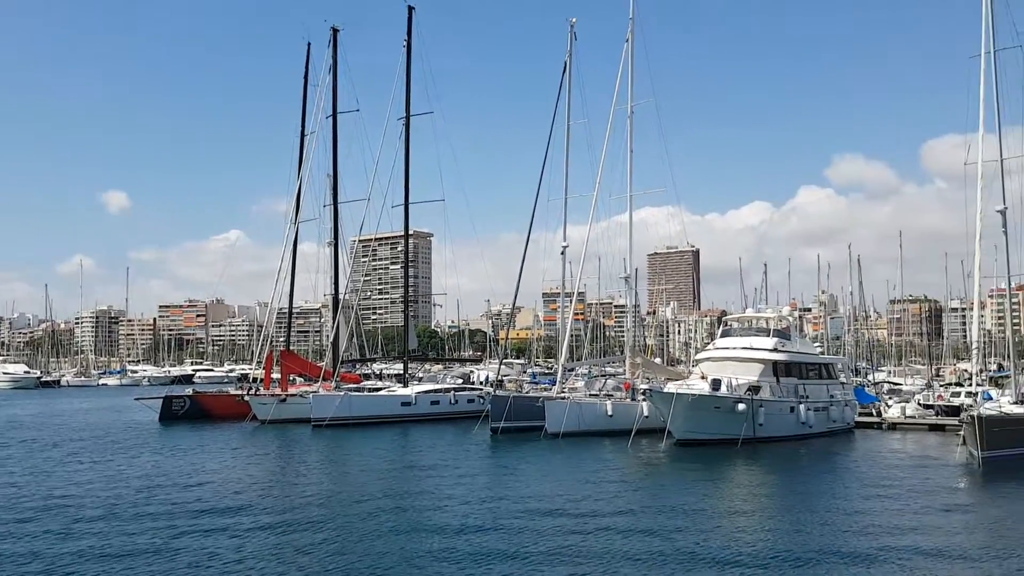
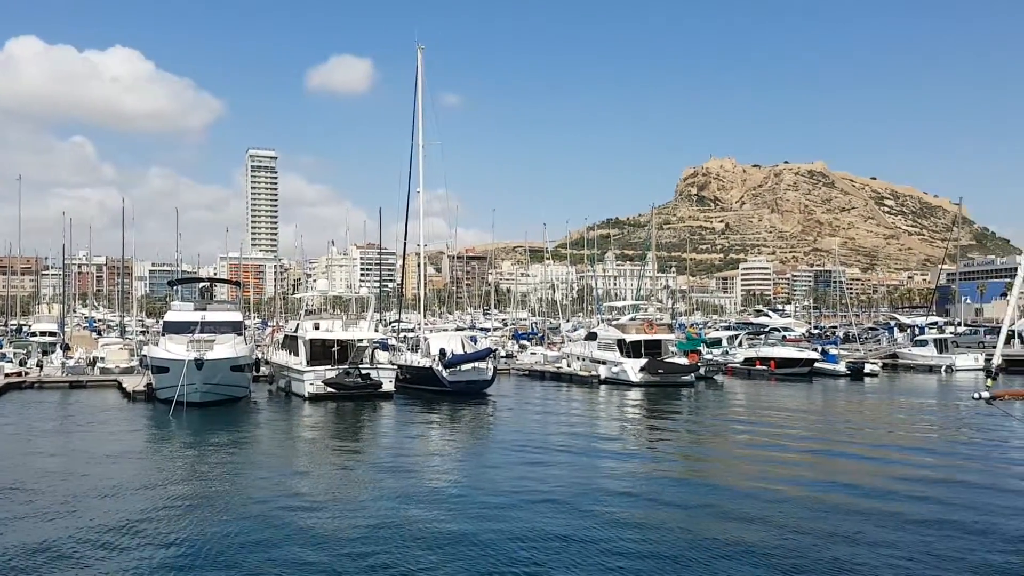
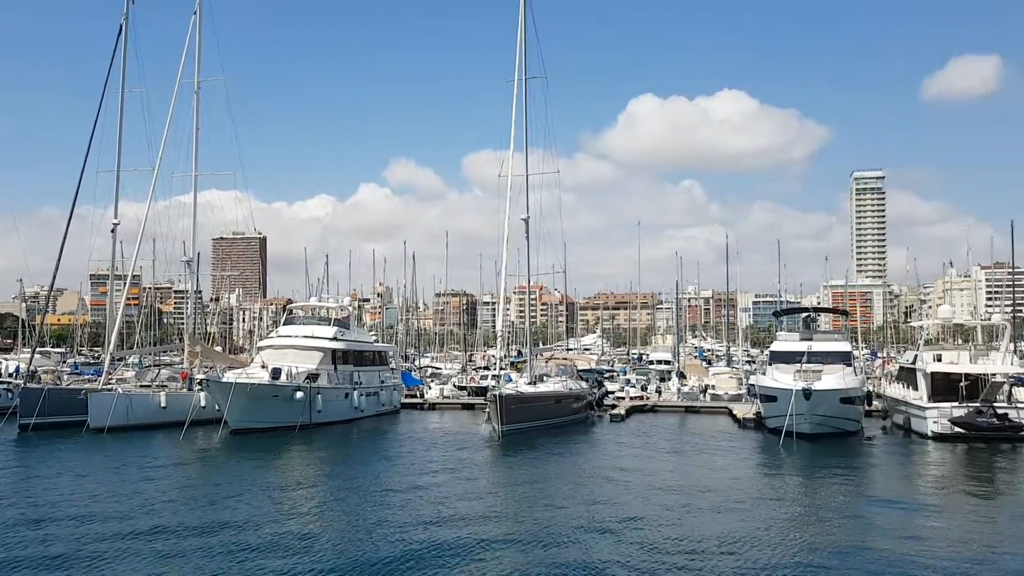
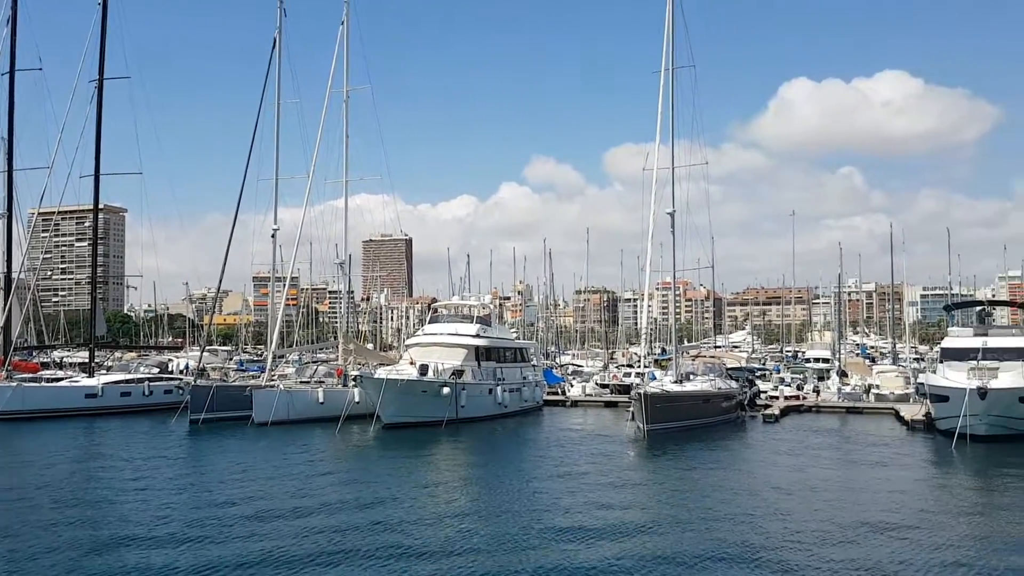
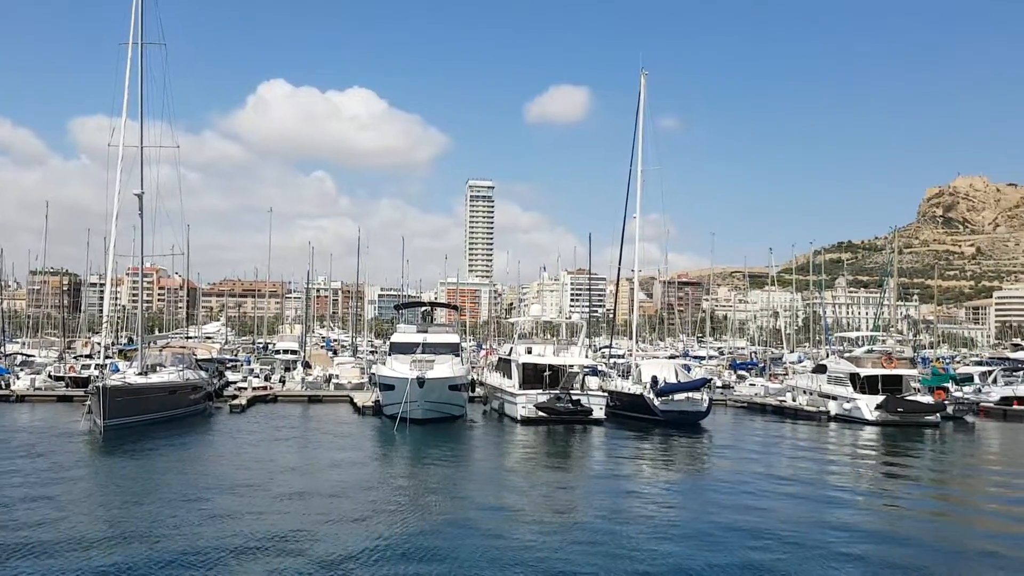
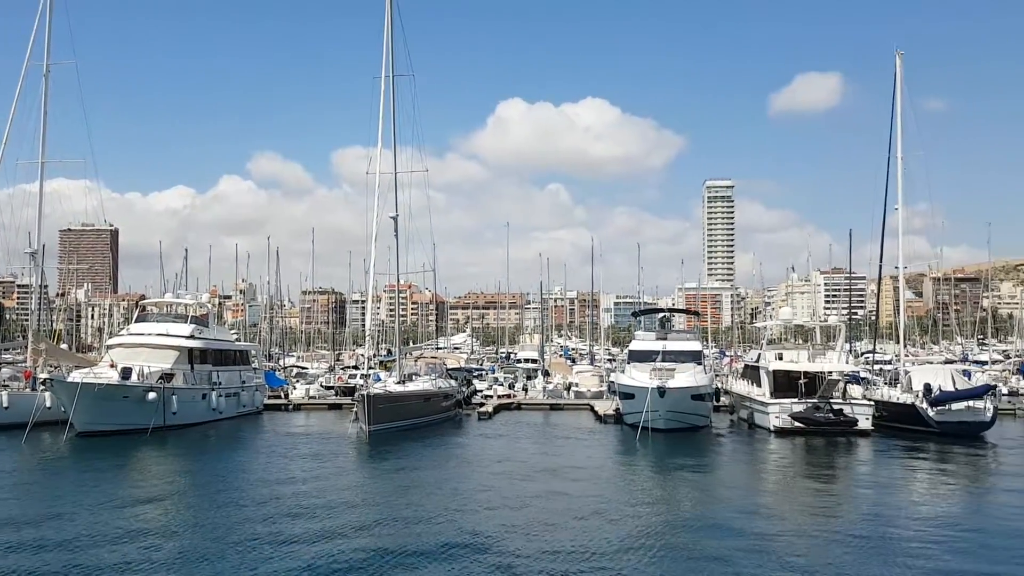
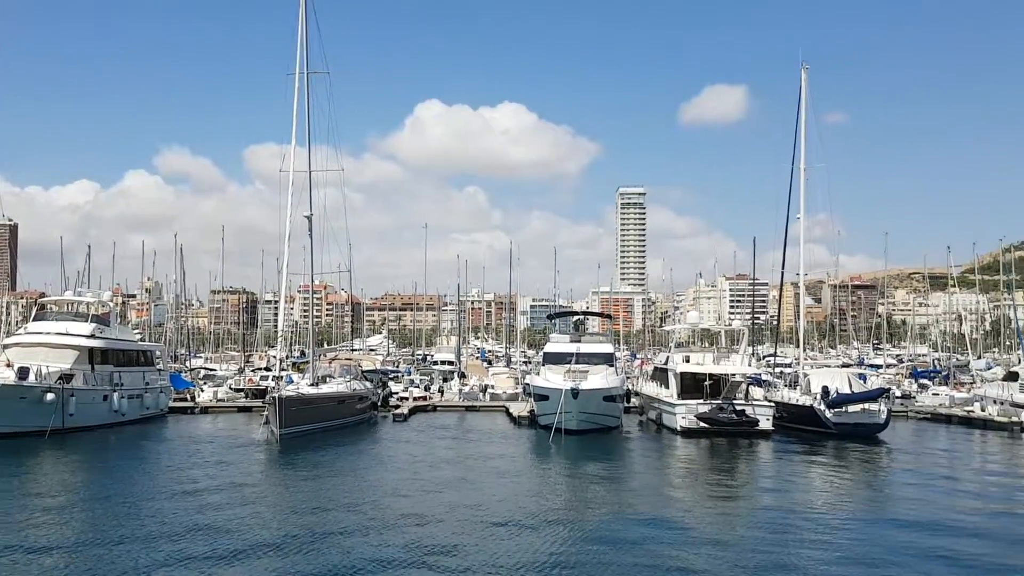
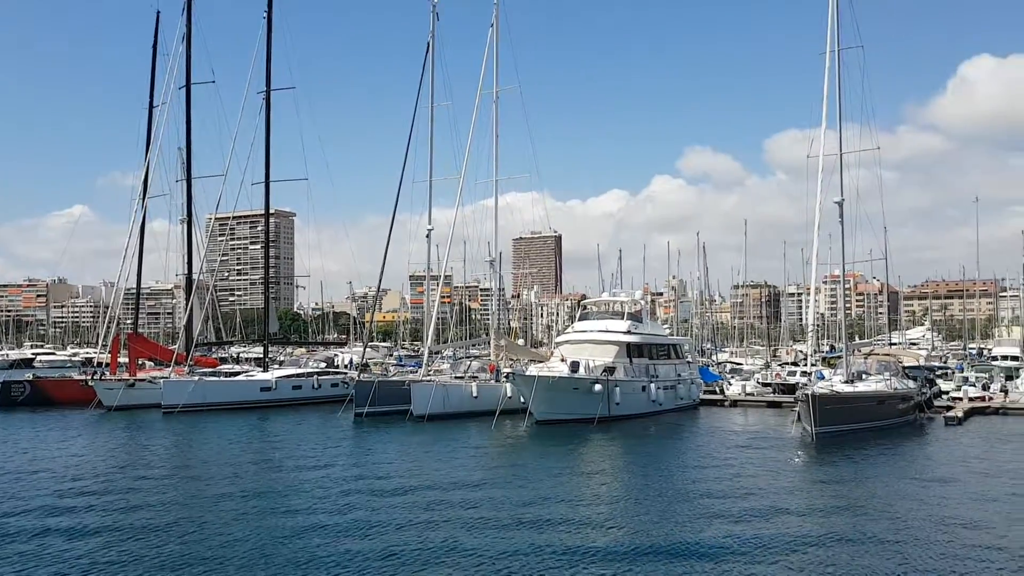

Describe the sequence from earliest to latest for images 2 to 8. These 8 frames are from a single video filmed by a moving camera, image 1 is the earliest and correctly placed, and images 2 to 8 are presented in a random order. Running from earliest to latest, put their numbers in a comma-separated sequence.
8, 4, 3, 6, 7, 5, 2
